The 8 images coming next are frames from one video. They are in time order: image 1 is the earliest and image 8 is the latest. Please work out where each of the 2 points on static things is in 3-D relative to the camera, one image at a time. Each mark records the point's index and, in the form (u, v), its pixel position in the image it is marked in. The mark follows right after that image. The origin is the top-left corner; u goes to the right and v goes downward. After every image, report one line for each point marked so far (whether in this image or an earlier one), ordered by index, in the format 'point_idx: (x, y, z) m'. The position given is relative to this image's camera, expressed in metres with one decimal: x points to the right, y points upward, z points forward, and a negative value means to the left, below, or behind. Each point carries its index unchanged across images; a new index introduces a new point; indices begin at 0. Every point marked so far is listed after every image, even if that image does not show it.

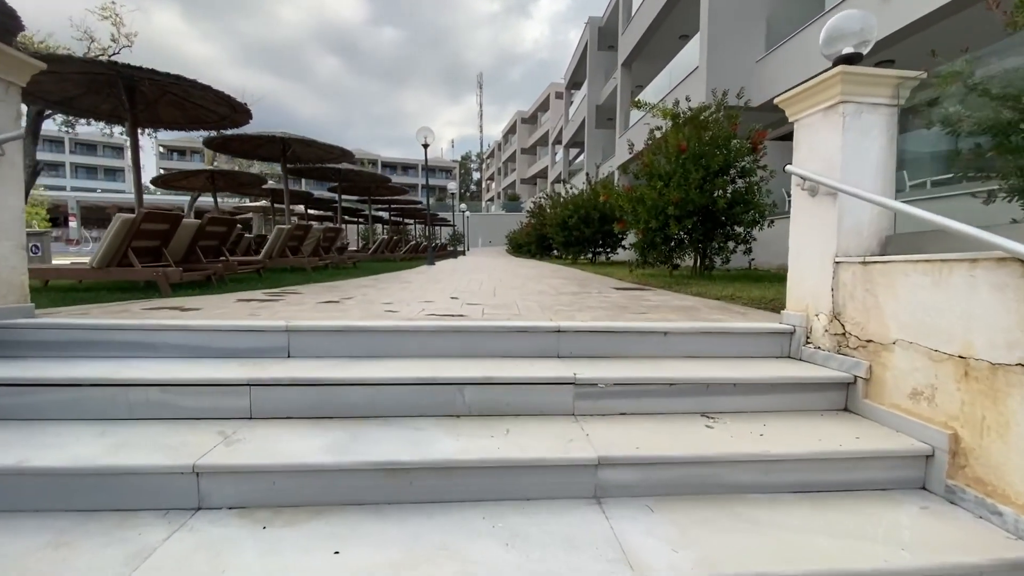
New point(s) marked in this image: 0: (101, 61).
0: (-4.7, +2.6, +5.5) m
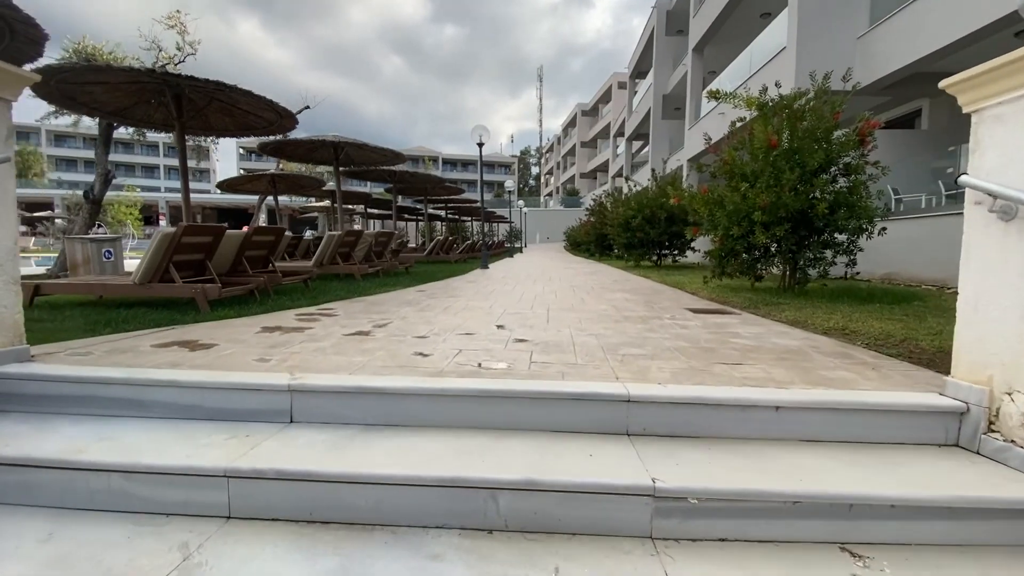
0: (-4.1, +2.4, +5.3) m
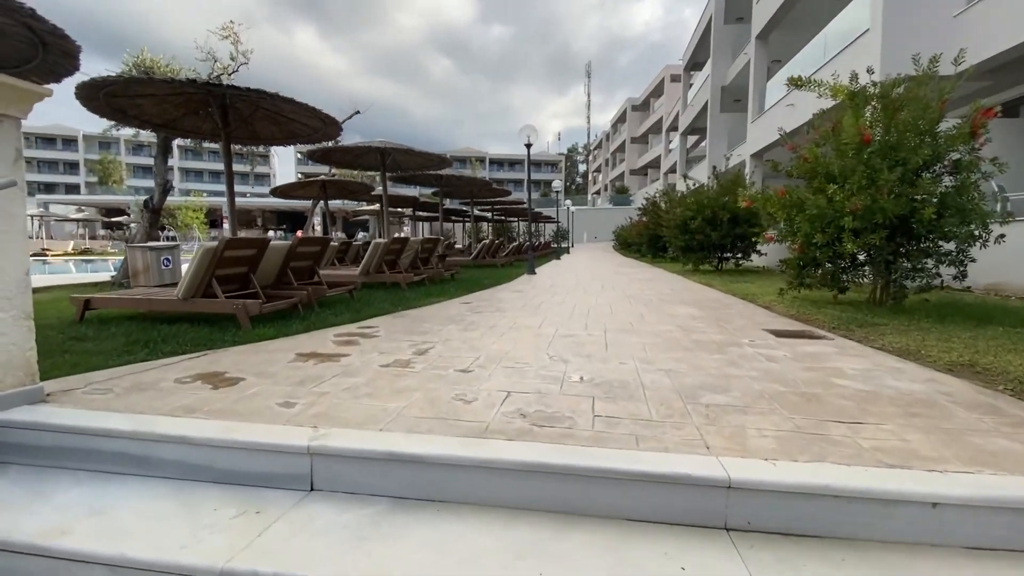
0: (-3.5, +2.2, +5.2) m
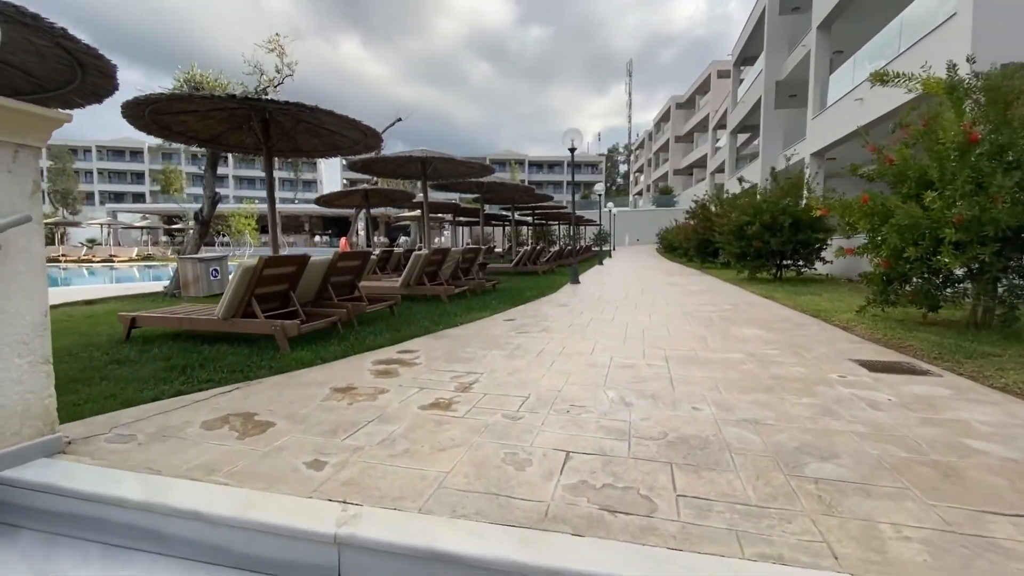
0: (-3.0, +2.0, +5.1) m
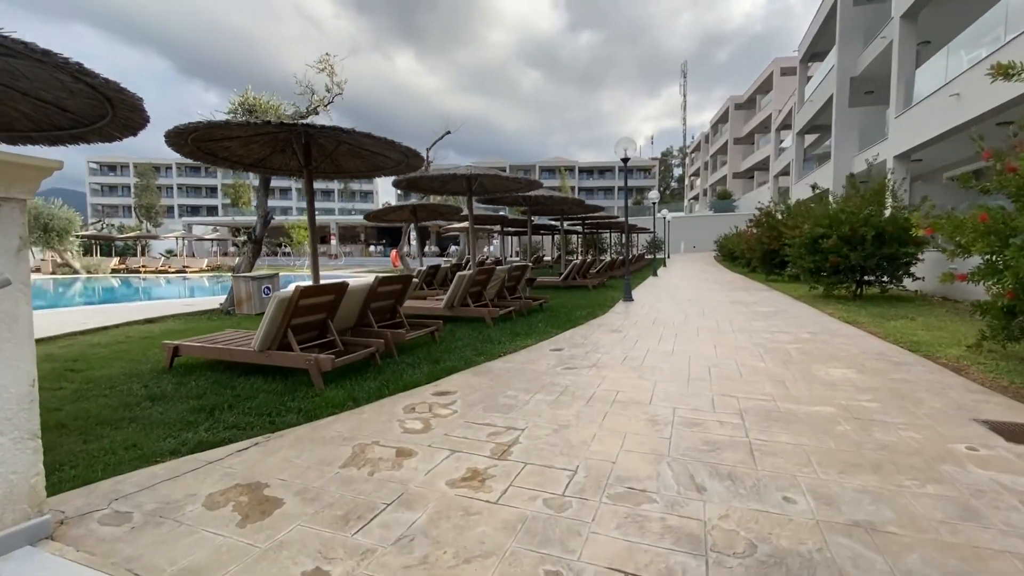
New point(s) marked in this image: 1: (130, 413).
0: (-2.5, +1.7, +5.0) m
1: (-3.1, -1.0, +3.9) m
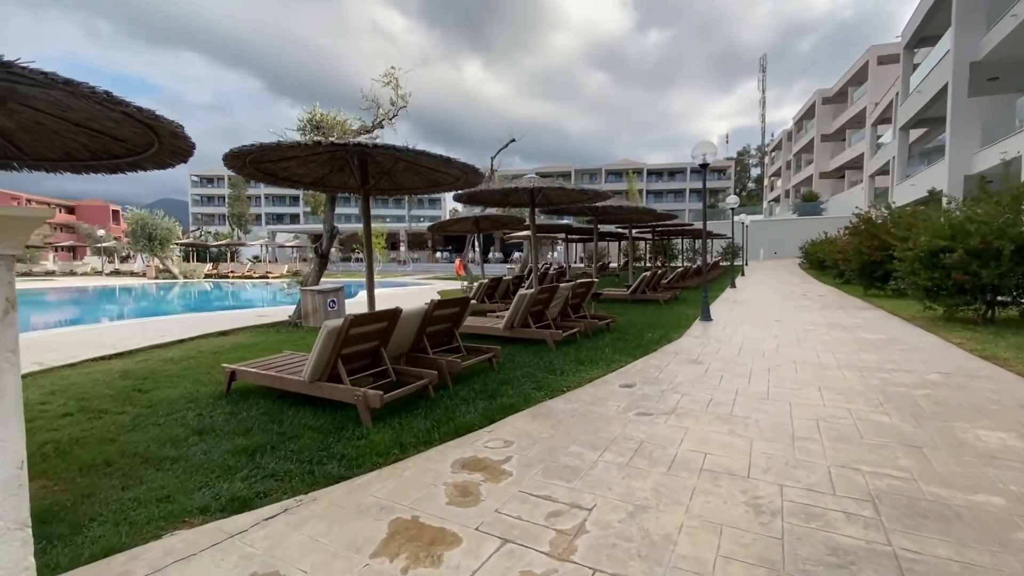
0: (-1.9, +1.4, +4.8) m
1: (-2.6, -1.3, +3.7) m
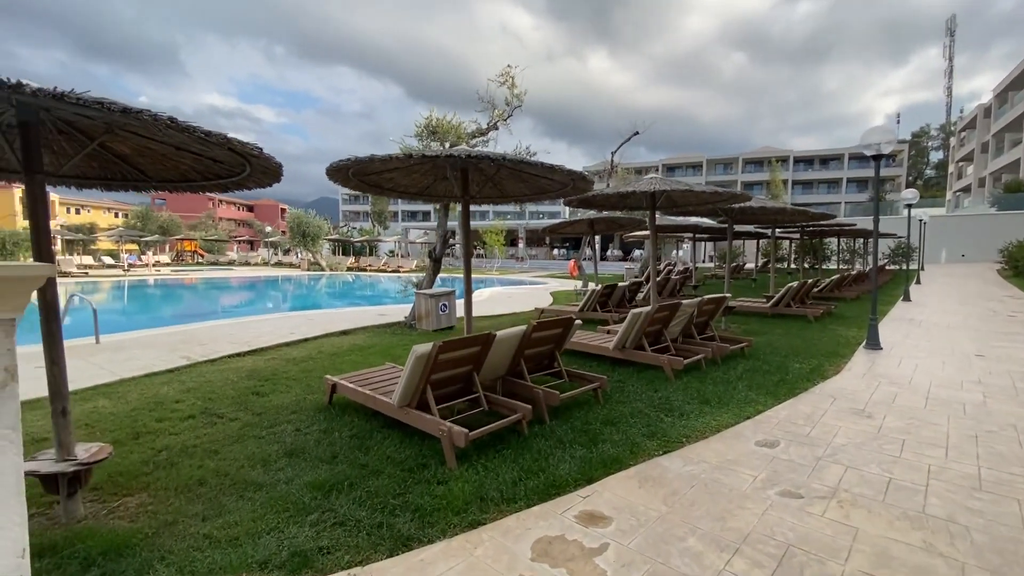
0: (-0.9, +1.3, +4.5) m
1: (-1.9, -1.4, +3.7) m
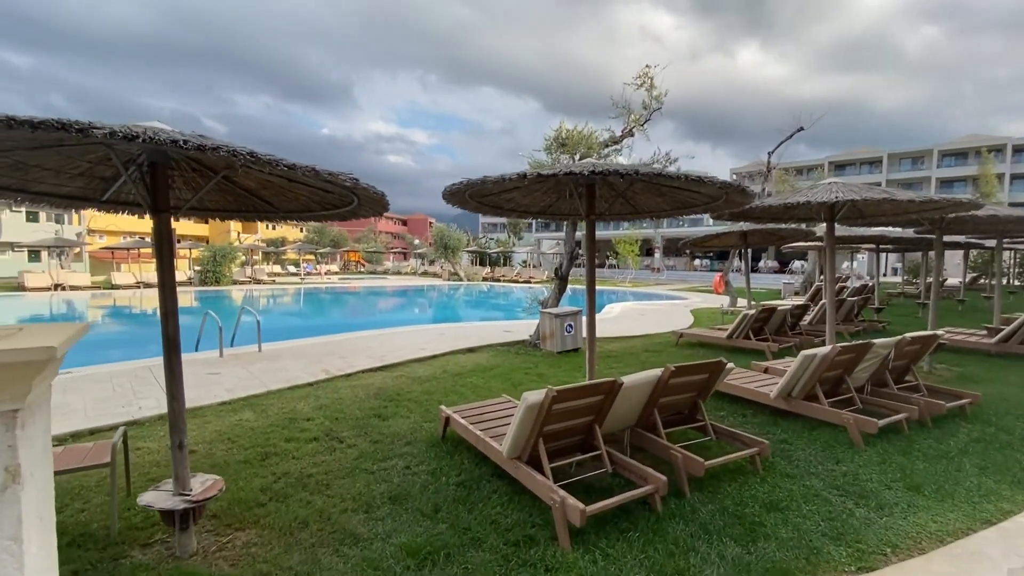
0: (+0.2, +1.0, +3.9) m
1: (-1.1, -1.7, +3.4) m
